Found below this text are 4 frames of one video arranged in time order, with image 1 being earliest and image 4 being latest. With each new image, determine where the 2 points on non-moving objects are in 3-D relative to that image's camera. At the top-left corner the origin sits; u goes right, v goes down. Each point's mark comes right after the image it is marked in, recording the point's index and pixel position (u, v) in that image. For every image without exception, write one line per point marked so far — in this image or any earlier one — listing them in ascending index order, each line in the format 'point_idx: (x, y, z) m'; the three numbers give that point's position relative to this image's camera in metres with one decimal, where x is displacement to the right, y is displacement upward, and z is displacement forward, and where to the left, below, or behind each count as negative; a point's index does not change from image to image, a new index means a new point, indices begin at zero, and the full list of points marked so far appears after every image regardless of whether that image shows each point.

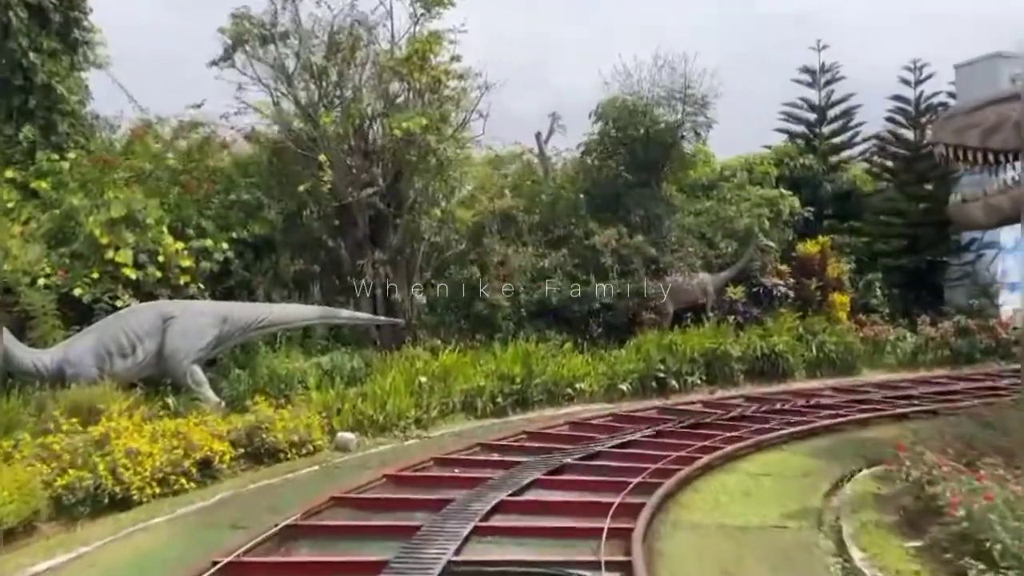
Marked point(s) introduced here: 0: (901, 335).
0: (+6.5, -0.8, +13.8) m
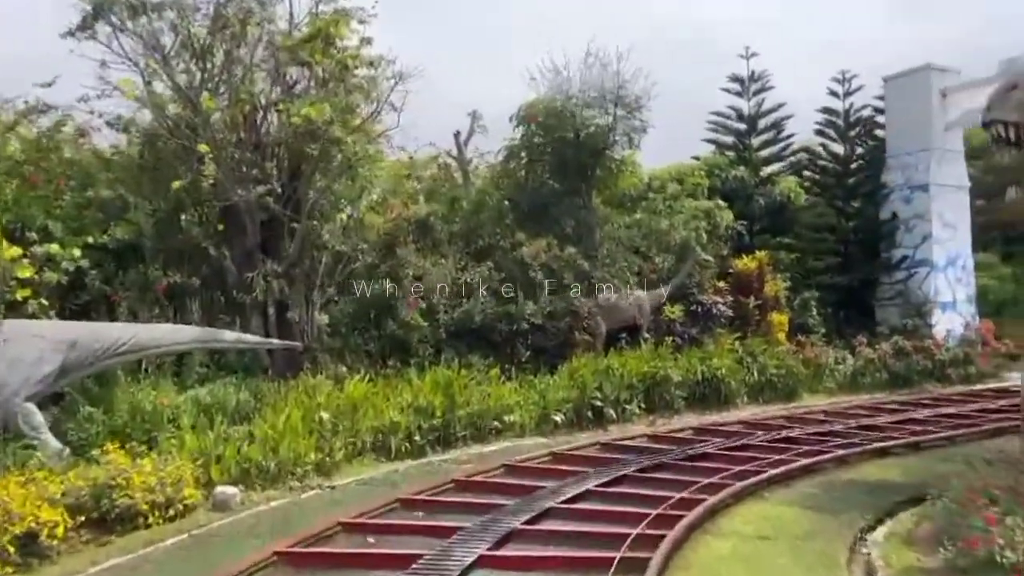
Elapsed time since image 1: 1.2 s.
0: (+5.2, -1.1, +13.1) m
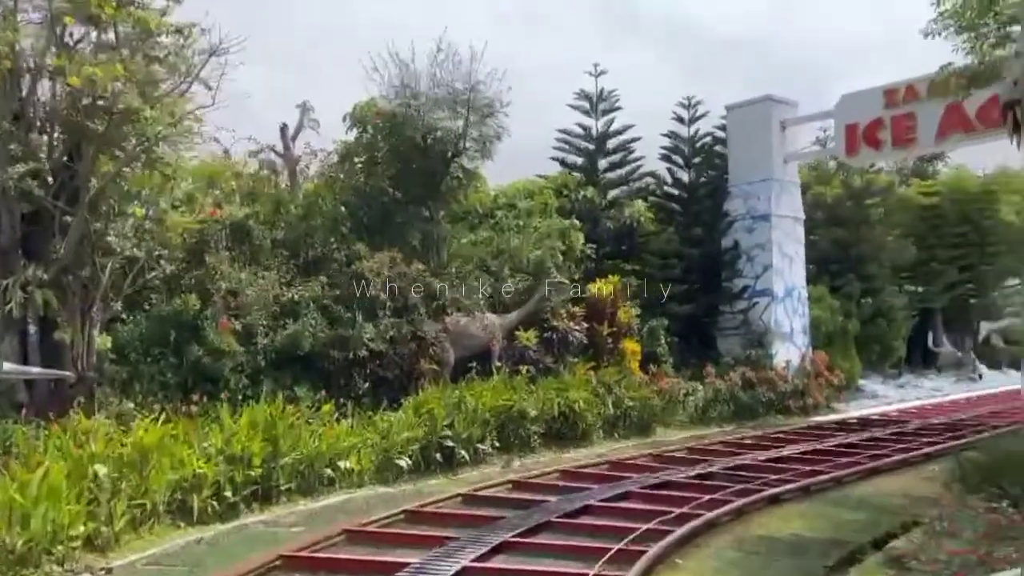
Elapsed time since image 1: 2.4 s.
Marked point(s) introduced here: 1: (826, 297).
0: (+2.7, -1.5, +12.5) m
1: (+5.9, -0.2, +15.3) m
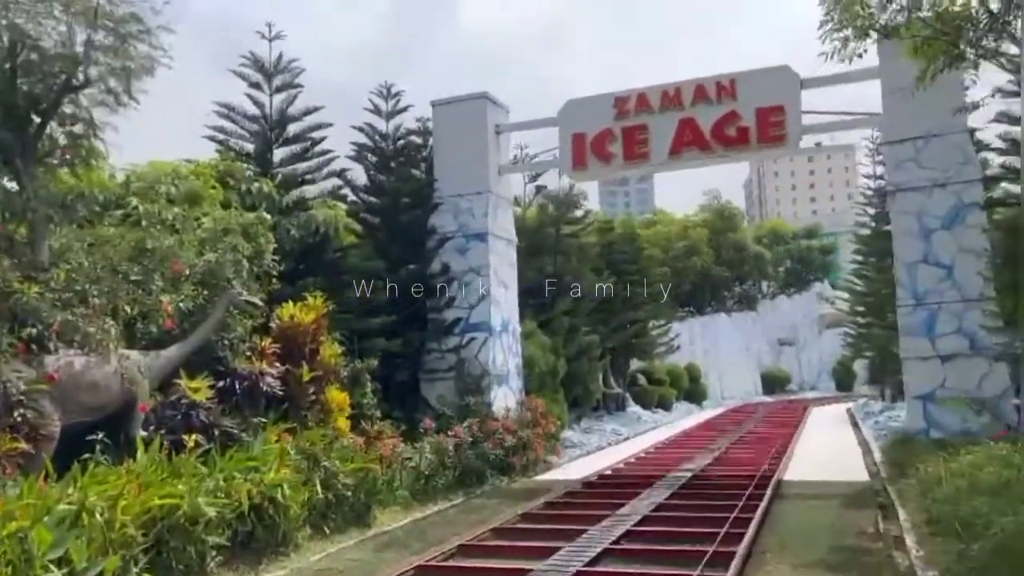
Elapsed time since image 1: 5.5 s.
0: (-1.1, -1.9, +9.3) m
1: (+0.4, -0.7, +13.4) m
